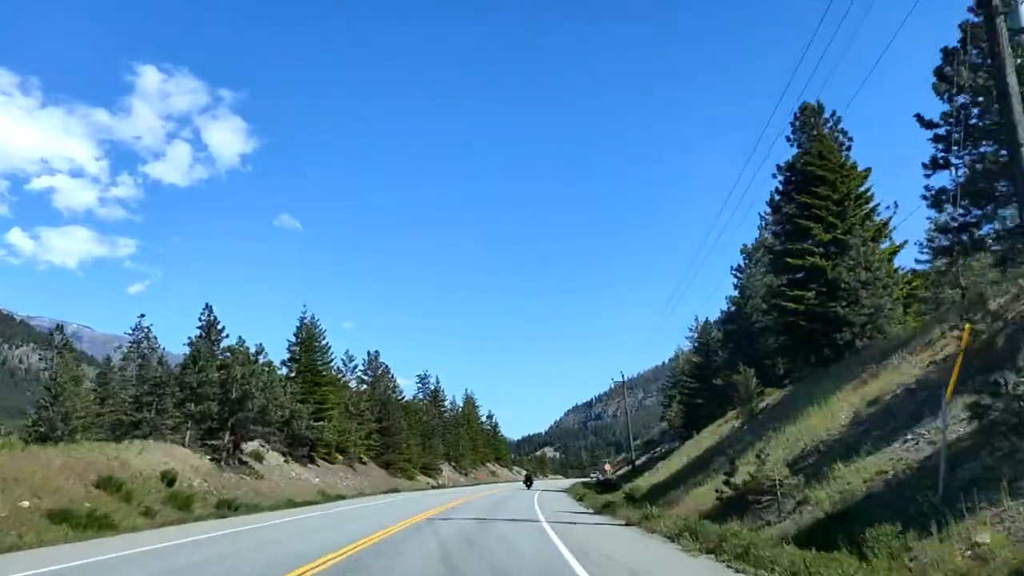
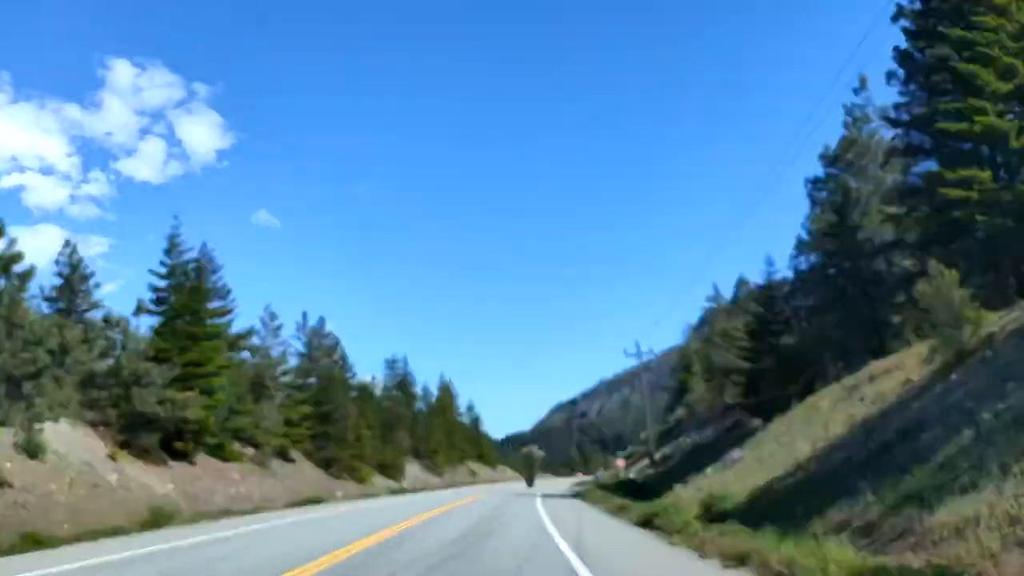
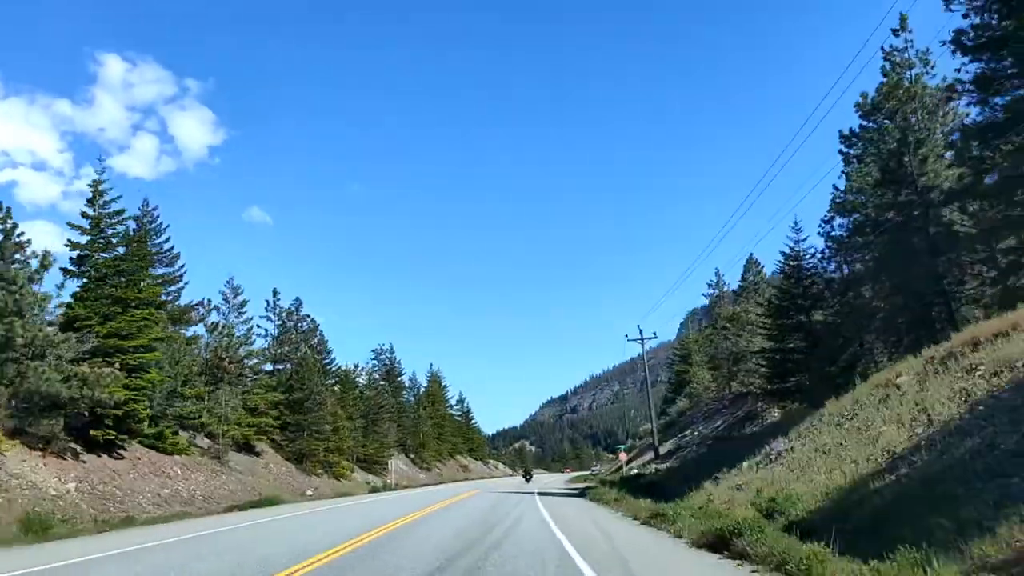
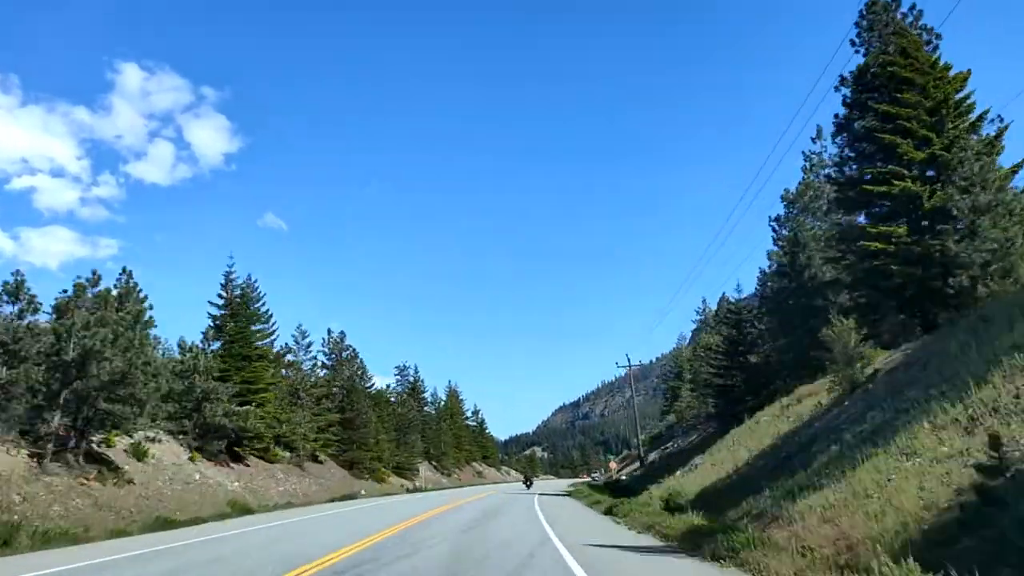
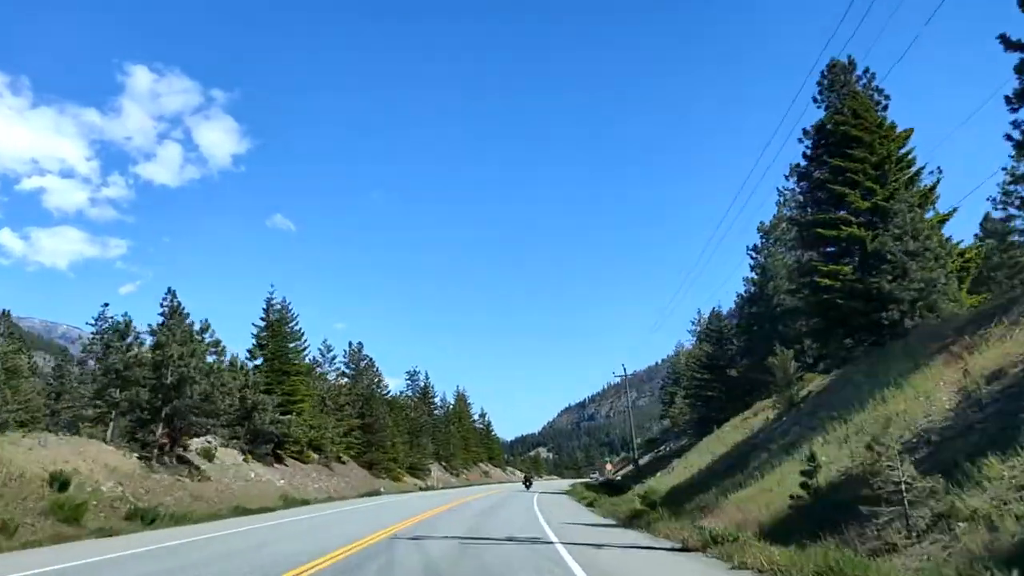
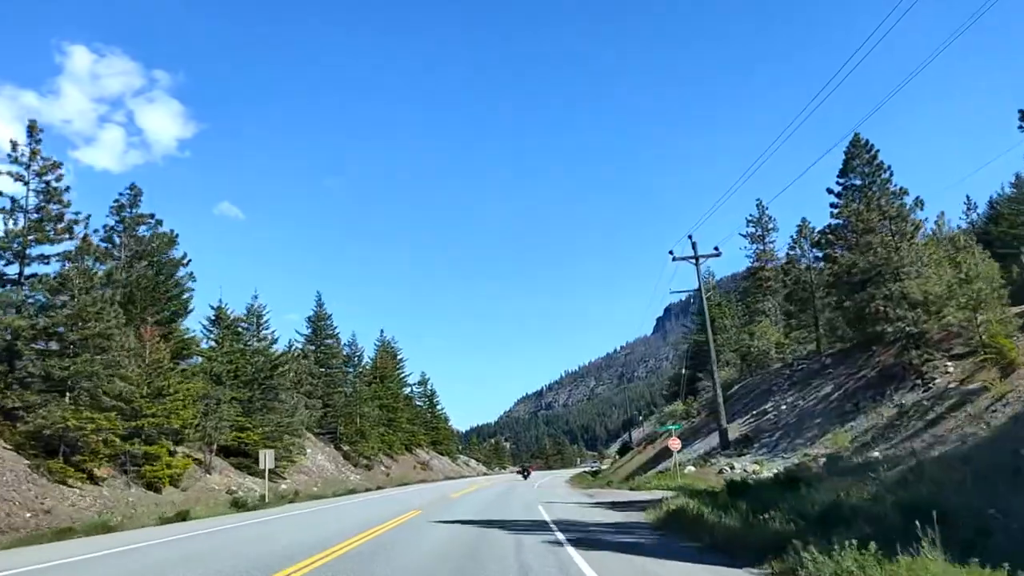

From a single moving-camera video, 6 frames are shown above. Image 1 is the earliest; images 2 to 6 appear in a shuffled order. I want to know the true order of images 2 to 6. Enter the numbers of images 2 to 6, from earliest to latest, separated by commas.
5, 4, 2, 3, 6
